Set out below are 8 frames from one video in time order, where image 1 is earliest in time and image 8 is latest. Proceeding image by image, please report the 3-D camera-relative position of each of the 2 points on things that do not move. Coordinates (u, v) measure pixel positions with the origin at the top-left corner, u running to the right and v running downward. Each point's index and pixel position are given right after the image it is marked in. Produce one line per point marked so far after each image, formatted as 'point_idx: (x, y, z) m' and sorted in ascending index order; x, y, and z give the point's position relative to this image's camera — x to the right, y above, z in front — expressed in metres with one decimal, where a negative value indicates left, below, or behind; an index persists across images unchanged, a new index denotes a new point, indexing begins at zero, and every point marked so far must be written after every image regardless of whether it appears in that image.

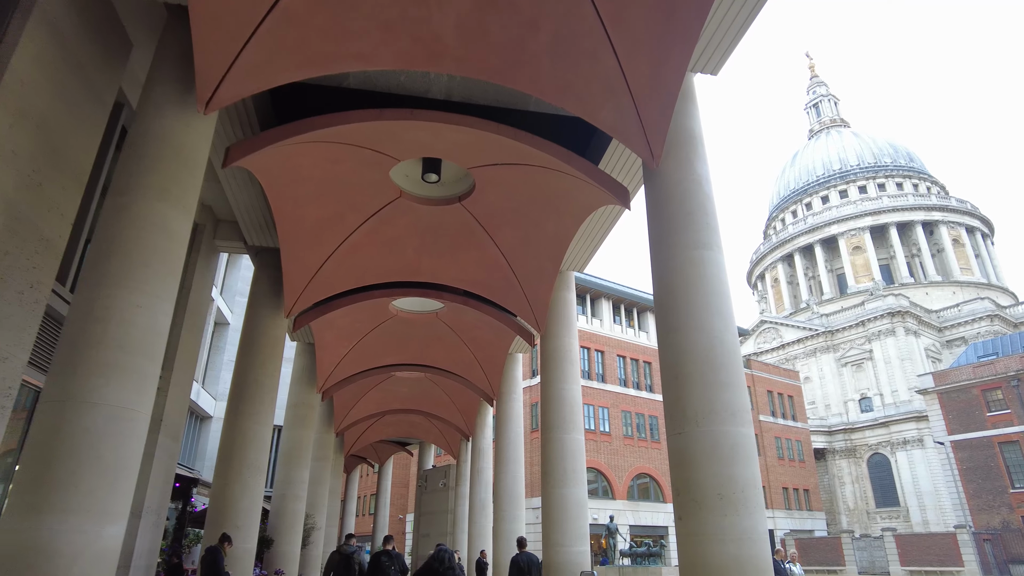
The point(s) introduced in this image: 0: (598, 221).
0: (+1.7, +1.5, +12.9) m
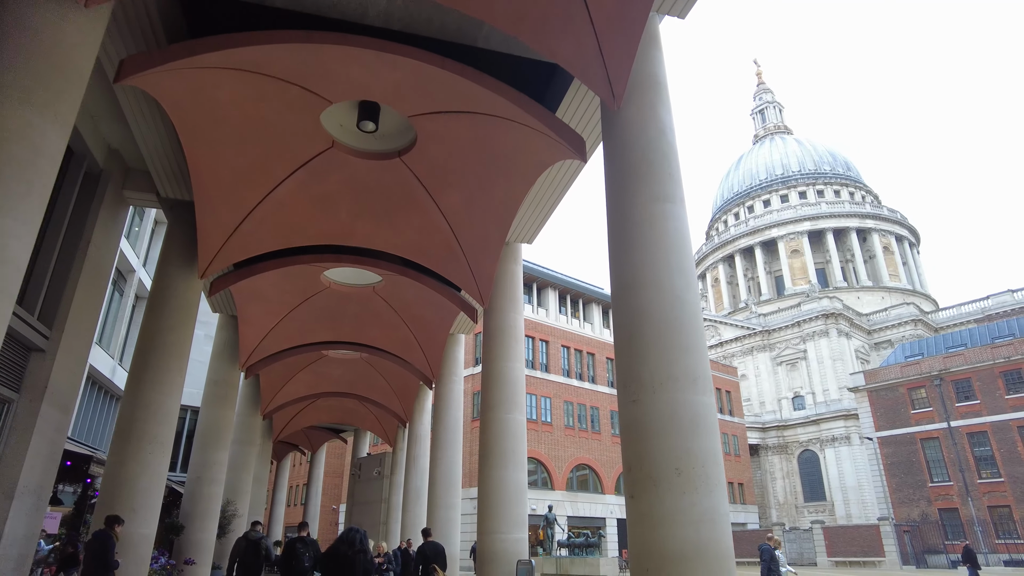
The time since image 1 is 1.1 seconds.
0: (+0.7, +2.1, +12.1) m
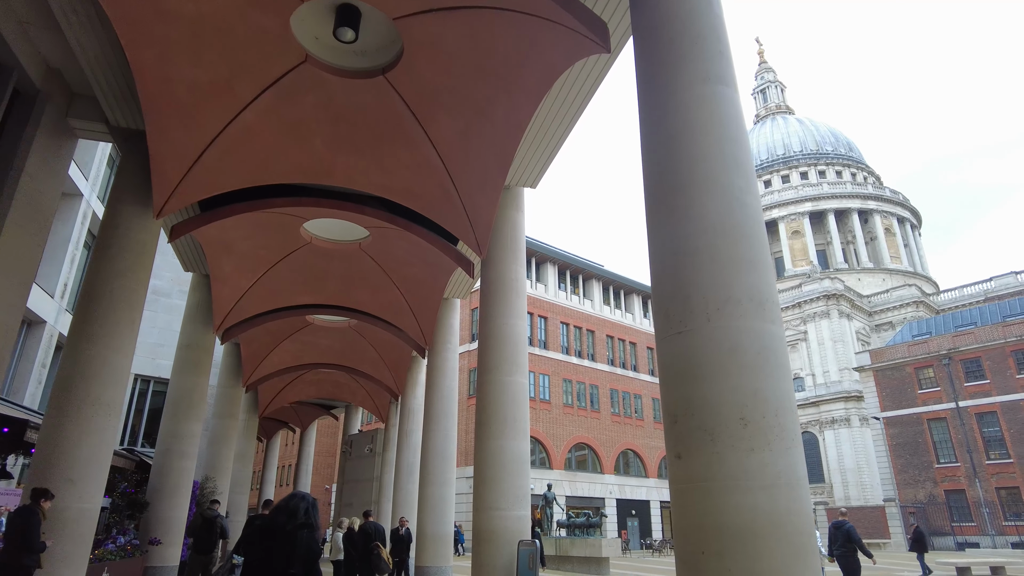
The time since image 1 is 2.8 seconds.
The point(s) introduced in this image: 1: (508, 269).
0: (+0.8, +3.0, +10.4) m
1: (-0.1, +0.4, +11.9) m
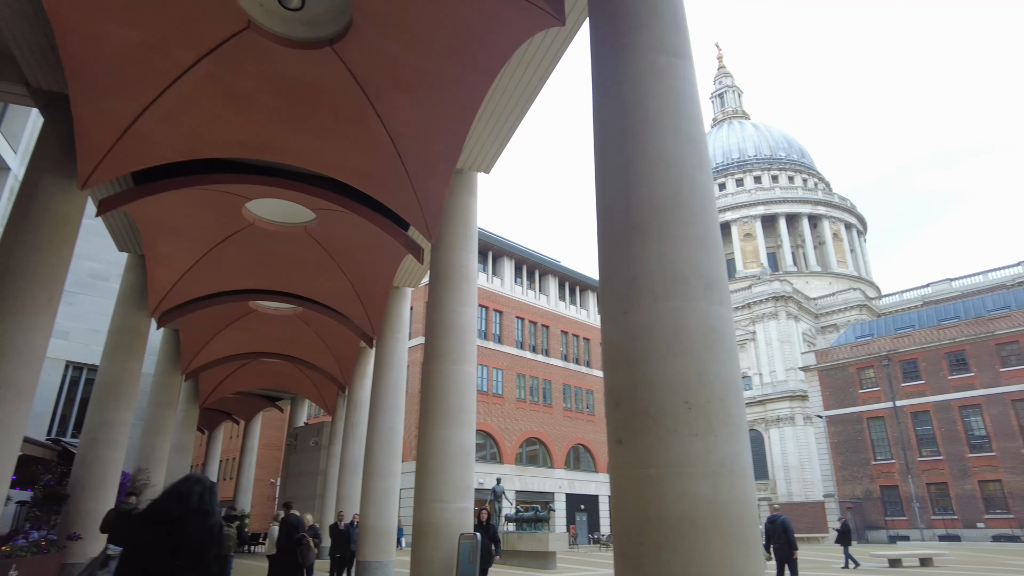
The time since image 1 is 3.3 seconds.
0: (0.0, +3.2, +10.1) m
1: (-1.0, +0.6, +11.6) m
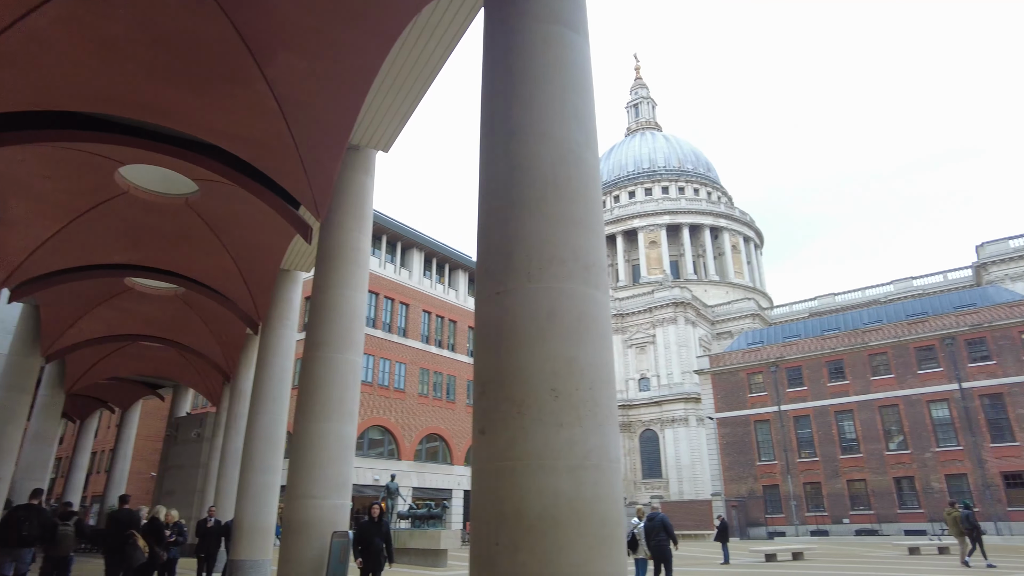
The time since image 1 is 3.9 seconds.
0: (-1.4, +3.4, +9.6) m
1: (-2.7, +0.9, +10.9) m
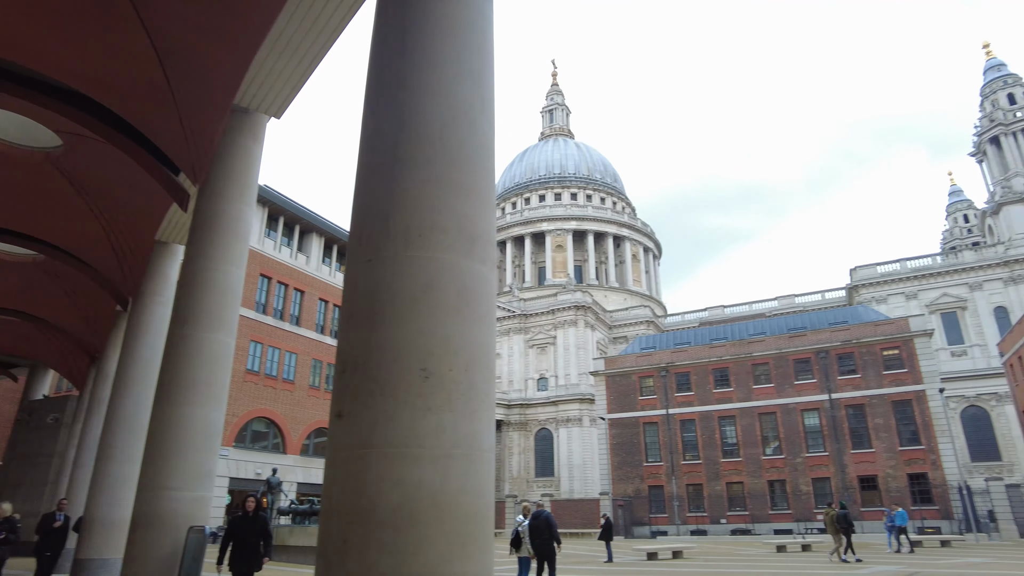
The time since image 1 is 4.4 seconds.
0: (-2.7, +3.7, +8.9) m
1: (-4.3, +1.3, +10.0) m
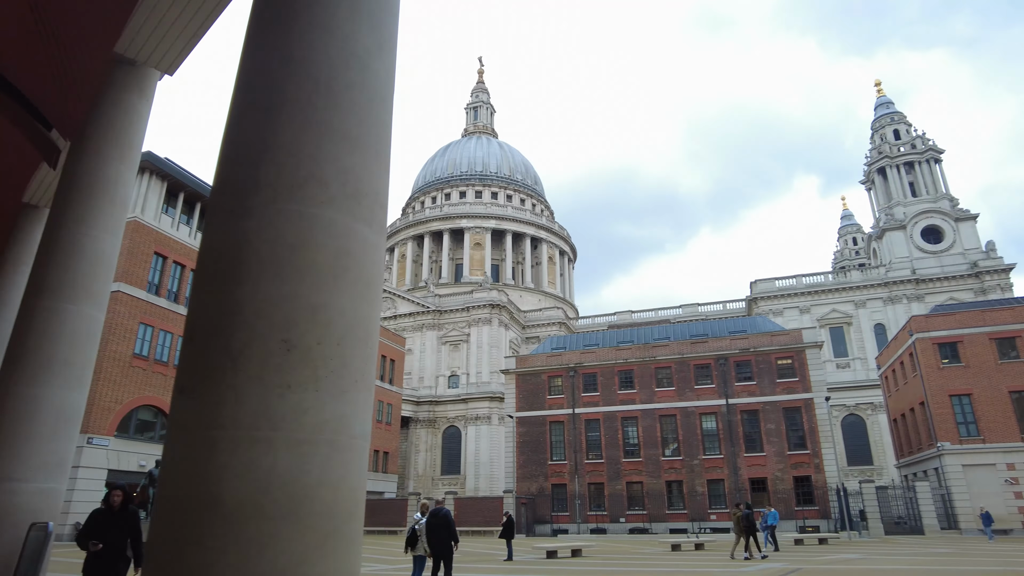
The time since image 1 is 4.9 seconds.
0: (-3.7, +4.1, +8.1) m
1: (-5.6, +1.7, +9.0) m
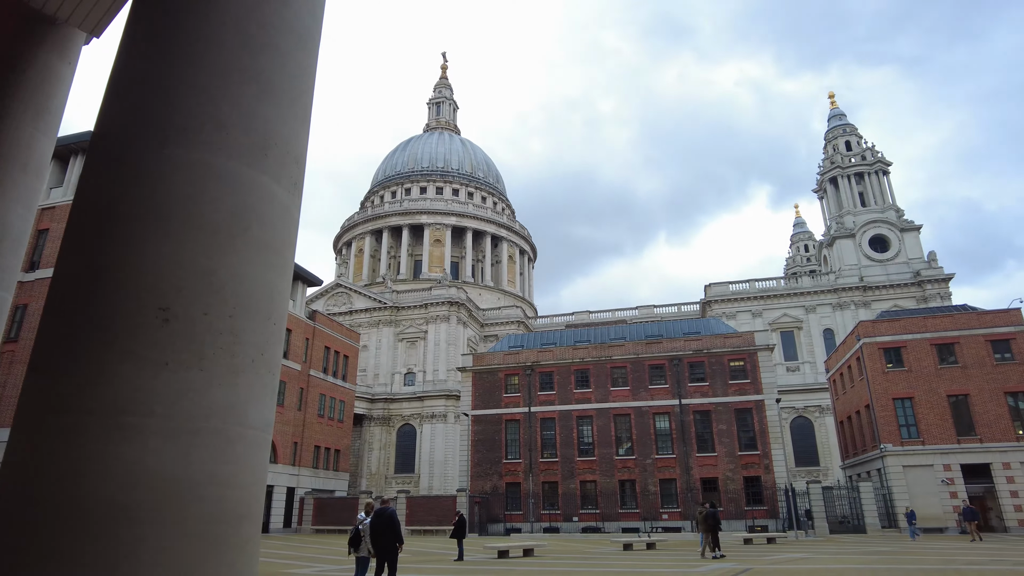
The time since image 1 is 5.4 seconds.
0: (-4.2, +4.3, +7.4) m
1: (-6.2, +2.0, +8.2) m
